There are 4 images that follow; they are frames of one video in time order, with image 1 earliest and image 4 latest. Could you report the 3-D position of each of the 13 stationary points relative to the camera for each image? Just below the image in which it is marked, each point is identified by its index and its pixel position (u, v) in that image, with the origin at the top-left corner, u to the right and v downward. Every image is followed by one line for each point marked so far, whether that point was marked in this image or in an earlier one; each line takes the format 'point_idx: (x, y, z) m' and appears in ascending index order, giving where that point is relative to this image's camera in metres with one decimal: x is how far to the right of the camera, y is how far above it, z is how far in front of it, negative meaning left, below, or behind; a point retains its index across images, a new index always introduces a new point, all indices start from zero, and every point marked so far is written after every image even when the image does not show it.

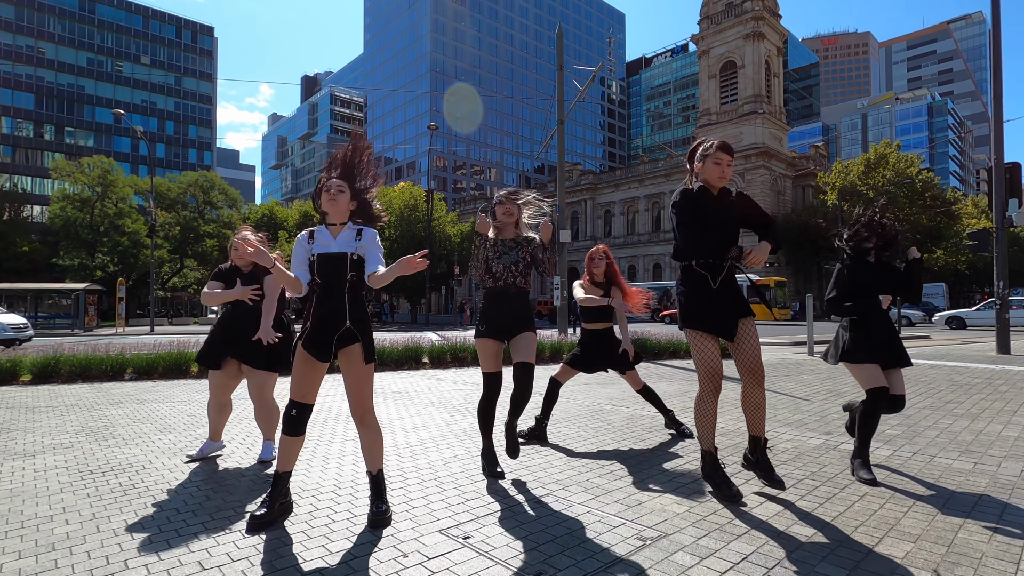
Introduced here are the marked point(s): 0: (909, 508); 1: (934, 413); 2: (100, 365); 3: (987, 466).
0: (+2.3, -1.3, +3.3) m
1: (+4.7, -1.4, +6.2) m
2: (-7.3, -1.4, +9.8) m
3: (+3.5, -1.3, +4.1) m
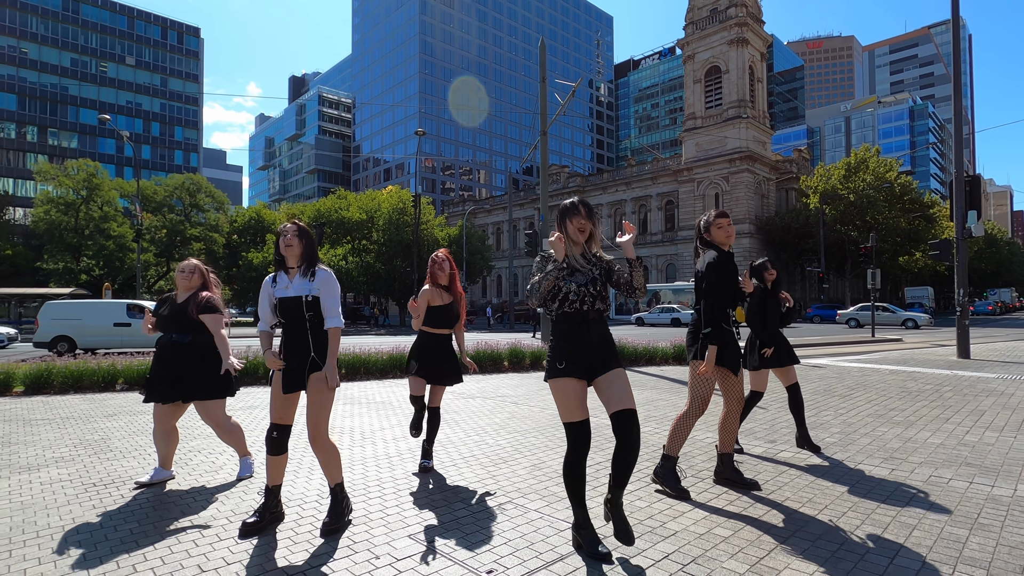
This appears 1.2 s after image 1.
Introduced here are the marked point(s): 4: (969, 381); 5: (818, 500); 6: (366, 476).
0: (+2.1, -1.5, +3.8) m
1: (+4.4, -1.6, +6.7) m
2: (-7.6, -1.6, +10.1) m
3: (+3.3, -1.5, +4.7) m
4: (+8.4, -1.7, +10.3) m
5: (+2.2, -1.5, +4.0) m
6: (-1.2, -1.6, +4.7) m
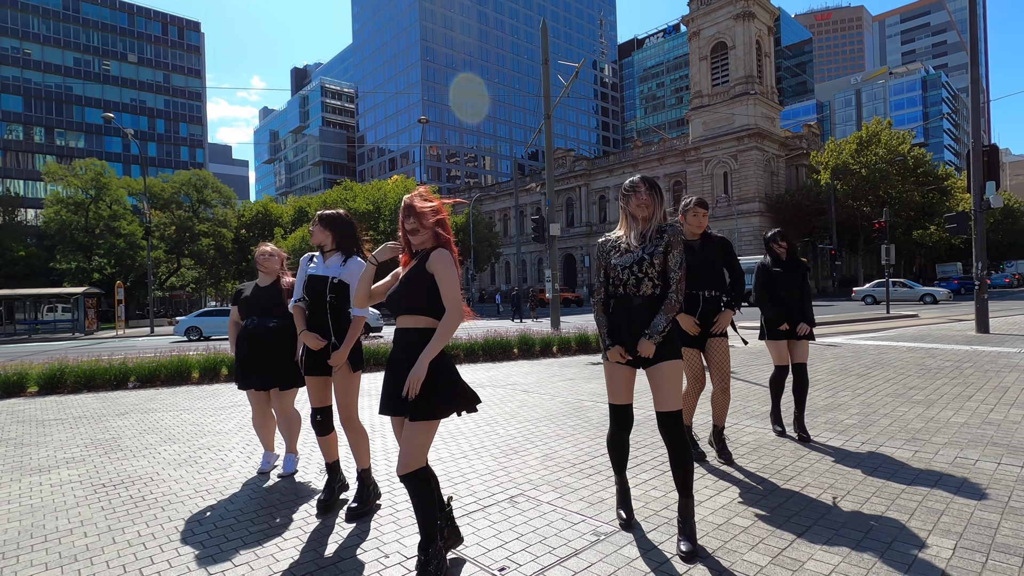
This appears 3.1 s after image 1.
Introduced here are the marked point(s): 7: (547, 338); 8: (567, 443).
0: (+2.2, -1.4, +3.7) m
1: (+4.5, -1.3, +6.6) m
2: (-7.5, -1.6, +10.2) m
3: (+3.4, -1.3, +4.5) m
4: (+8.6, -1.2, +10.0) m
5: (+2.3, -1.4, +3.9) m
6: (-1.2, -1.5, +4.7) m
7: (+0.8, -1.1, +12.6) m
8: (+0.5, -1.5, +5.3) m
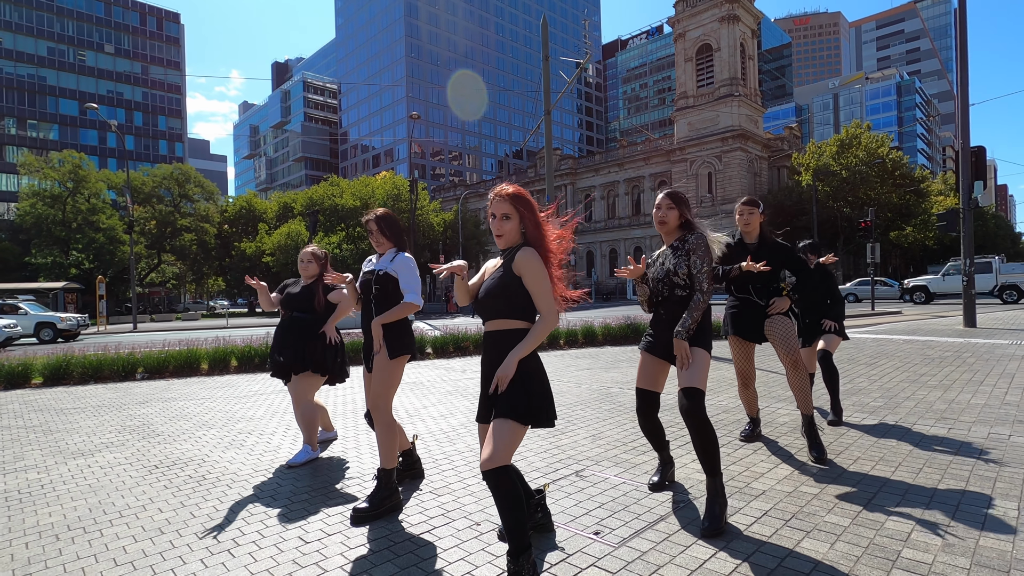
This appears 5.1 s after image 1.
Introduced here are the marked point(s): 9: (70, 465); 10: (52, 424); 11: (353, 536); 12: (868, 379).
0: (+2.6, -1.2, +3.9) m
1: (+4.9, -1.2, +6.8) m
2: (-7.2, -1.4, +10.0) m
3: (+3.8, -1.2, +4.7) m
4: (+8.9, -1.1, +10.4) m
5: (+2.7, -1.2, +4.1) m
6: (-0.7, -1.4, +4.7) m
7: (+1.0, -1.0, +12.7) m
8: (+0.9, -1.3, +5.4) m
9: (-3.8, -1.5, +4.7) m
10: (-5.3, -1.6, +6.4) m
11: (-0.9, -1.4, +3.1) m
12: (+4.7, -1.2, +7.3) m
